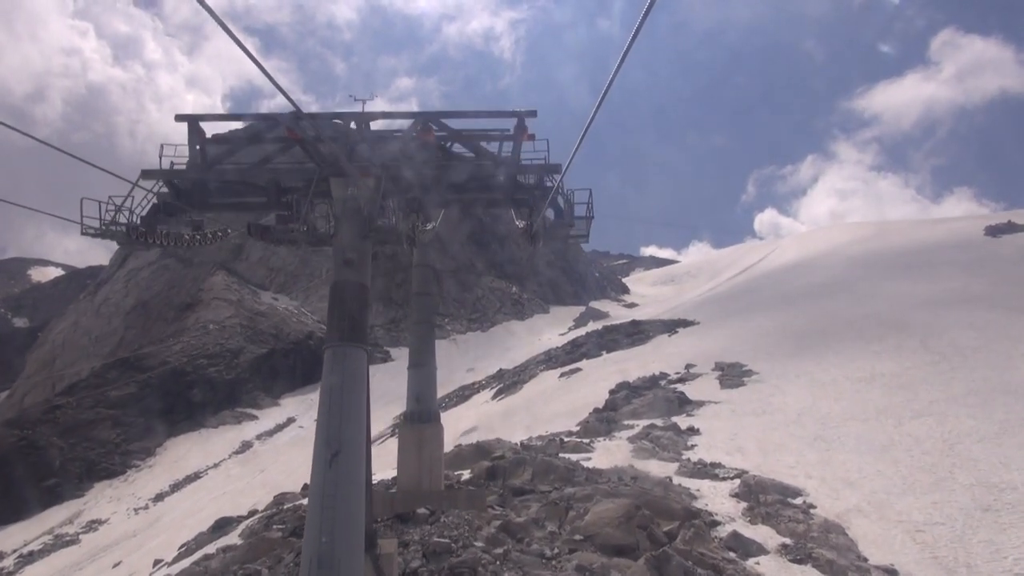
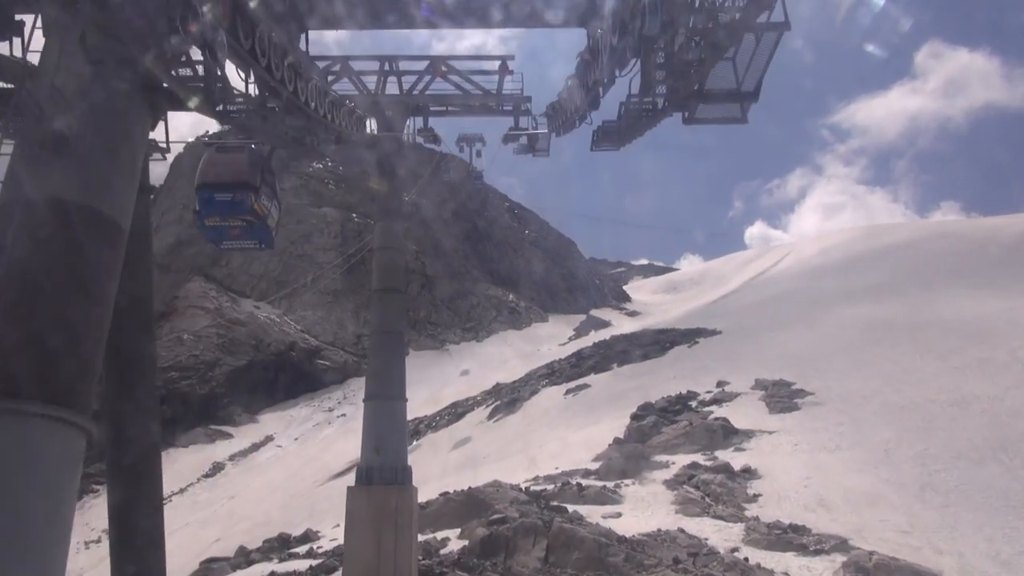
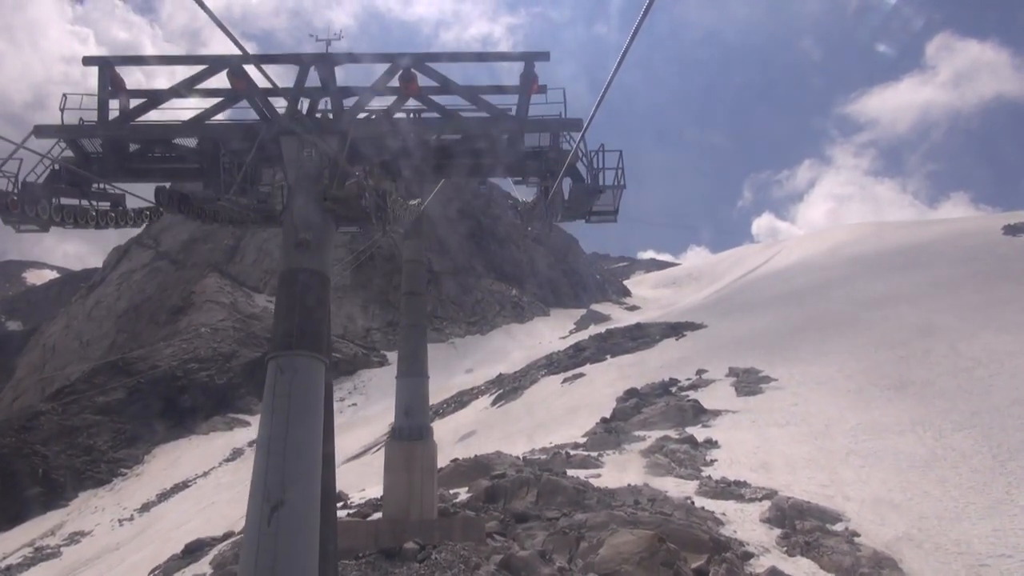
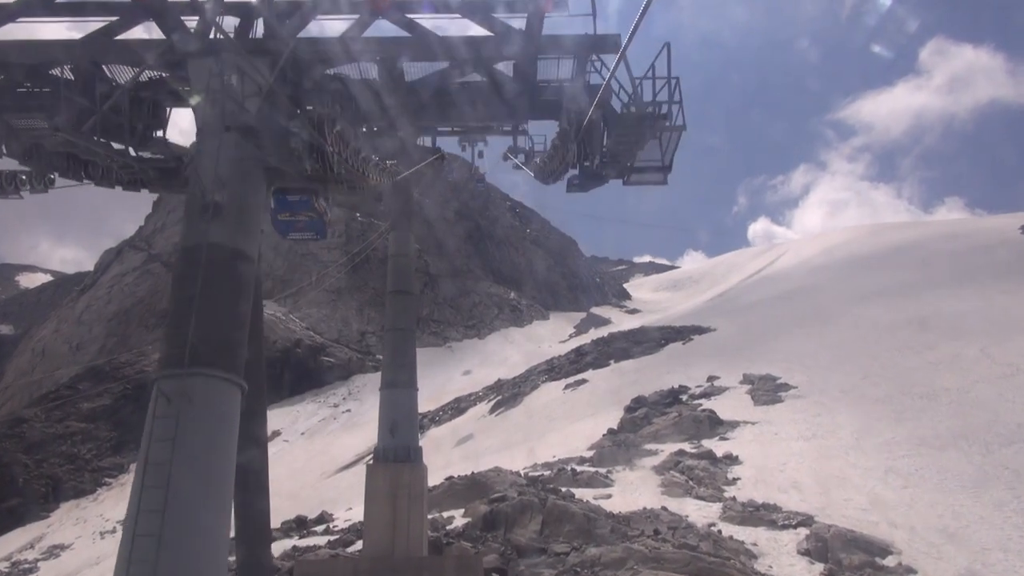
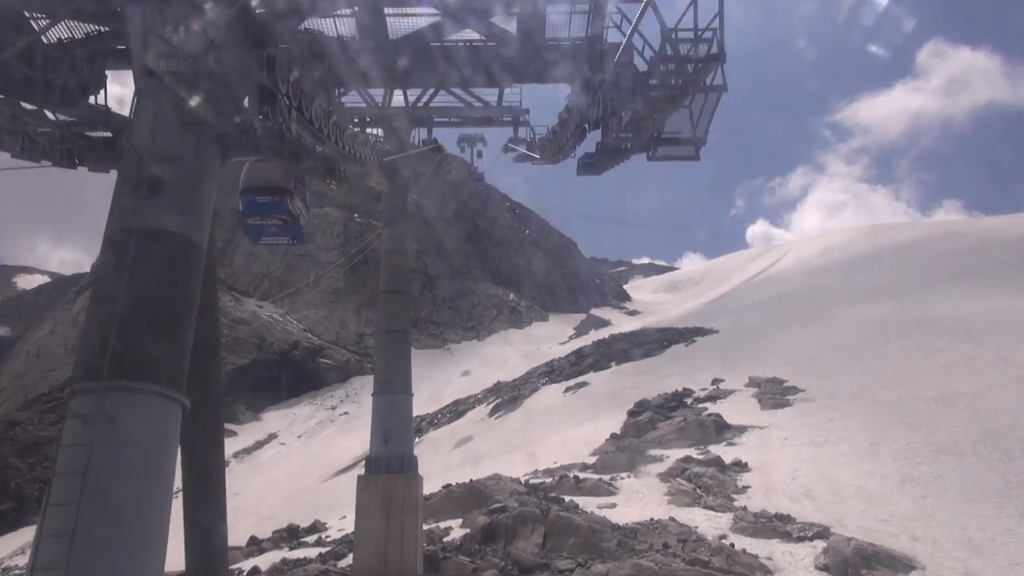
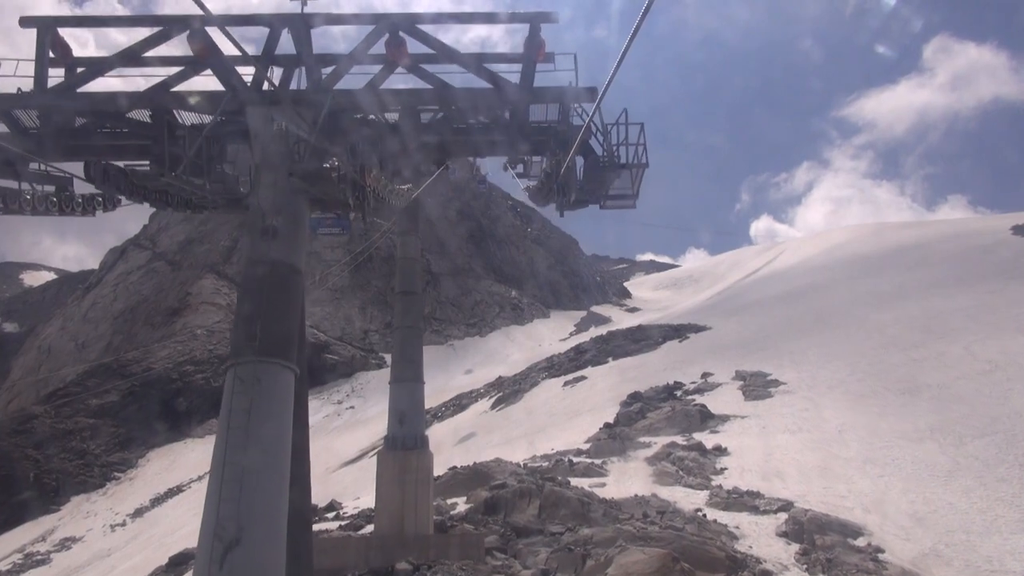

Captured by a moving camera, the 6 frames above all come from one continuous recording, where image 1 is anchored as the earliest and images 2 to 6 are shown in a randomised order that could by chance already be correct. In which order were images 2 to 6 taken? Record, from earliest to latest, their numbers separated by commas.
3, 6, 4, 5, 2
